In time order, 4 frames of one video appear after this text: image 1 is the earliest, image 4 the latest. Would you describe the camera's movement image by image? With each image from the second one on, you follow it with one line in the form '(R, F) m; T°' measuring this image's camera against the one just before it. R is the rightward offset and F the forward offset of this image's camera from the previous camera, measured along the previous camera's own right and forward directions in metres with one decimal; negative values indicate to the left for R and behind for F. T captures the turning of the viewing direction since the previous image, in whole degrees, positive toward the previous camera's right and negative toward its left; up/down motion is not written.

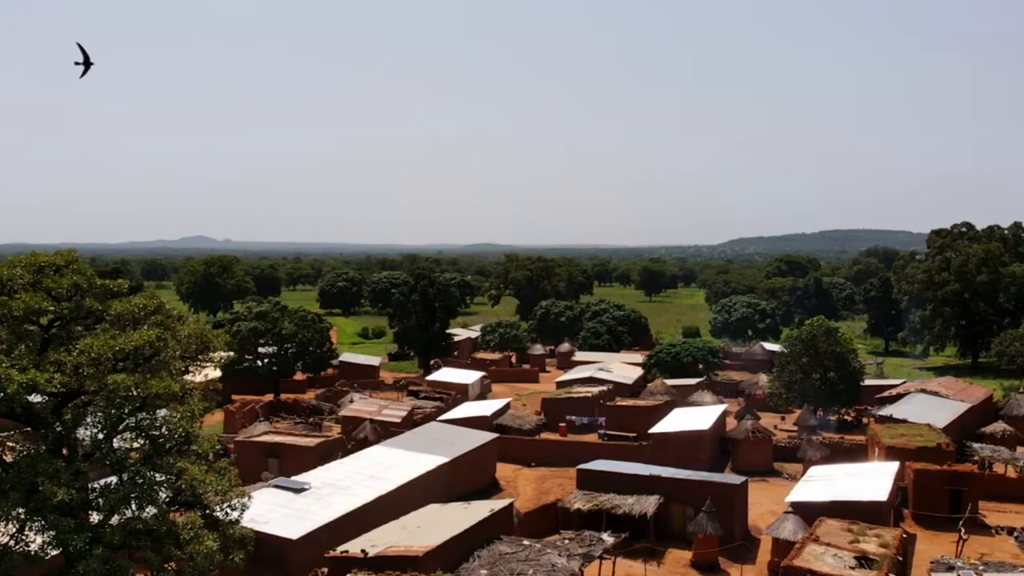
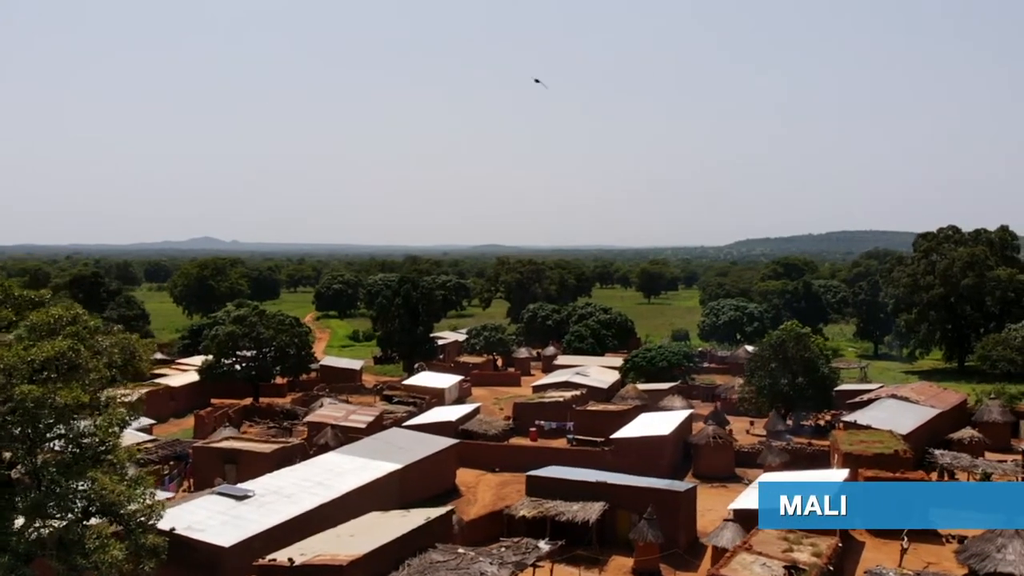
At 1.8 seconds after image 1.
(+1.4, 0.0) m; 0°
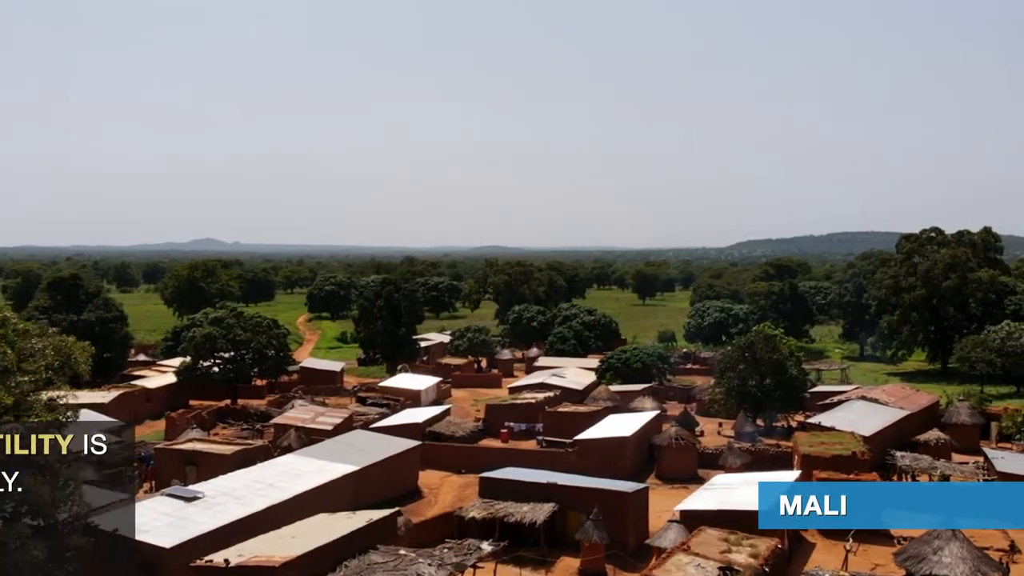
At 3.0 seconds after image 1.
(+1.2, -0.1) m; 0°
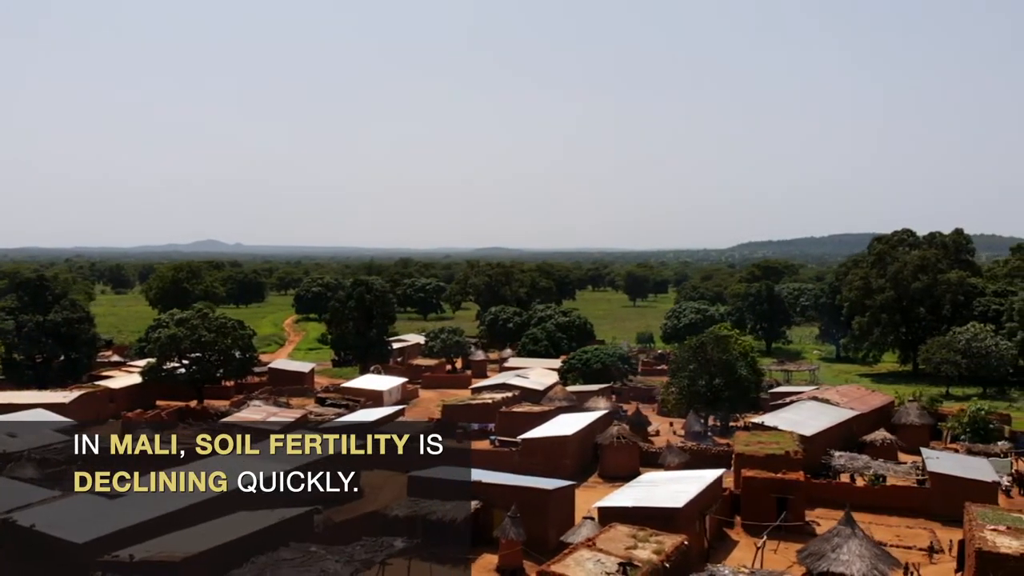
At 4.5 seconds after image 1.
(+1.9, -0.3) m; 0°
